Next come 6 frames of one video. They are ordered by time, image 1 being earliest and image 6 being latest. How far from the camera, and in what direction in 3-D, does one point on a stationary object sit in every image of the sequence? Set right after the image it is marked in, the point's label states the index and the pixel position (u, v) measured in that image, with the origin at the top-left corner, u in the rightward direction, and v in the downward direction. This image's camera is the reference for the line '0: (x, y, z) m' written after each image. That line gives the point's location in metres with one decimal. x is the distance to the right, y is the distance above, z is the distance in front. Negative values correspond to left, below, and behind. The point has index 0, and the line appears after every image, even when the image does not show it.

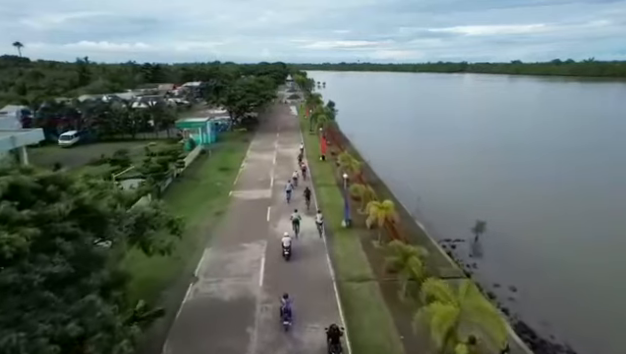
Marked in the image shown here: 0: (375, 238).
0: (+2.7, -2.6, +18.0) m
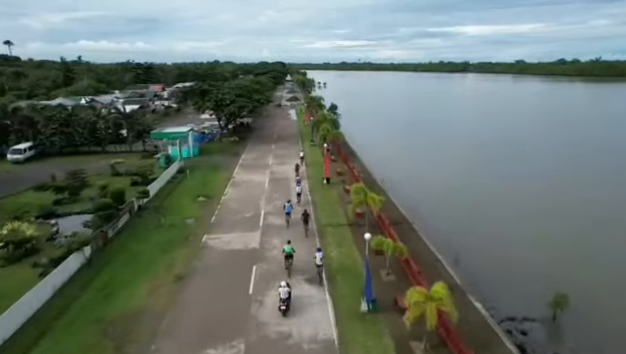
0: (+2.8, -4.4, +11.4) m
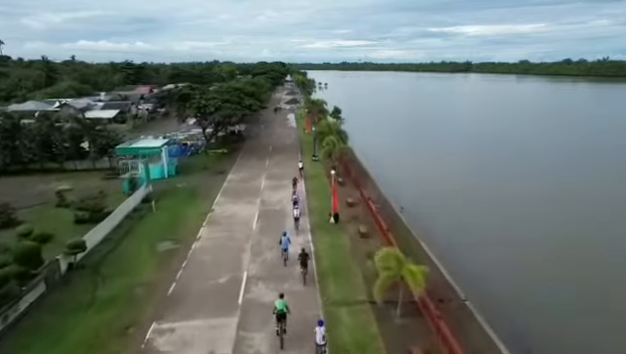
0: (+3.0, -6.0, +4.9) m
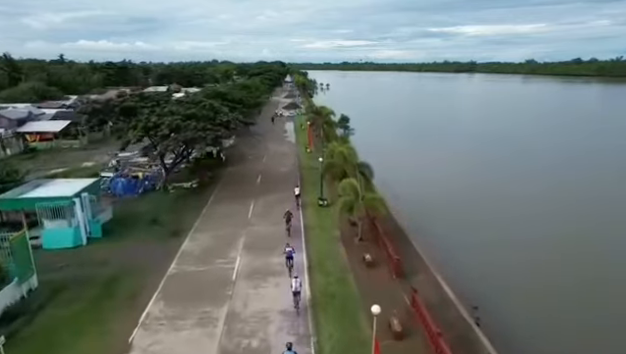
0: (+3.3, -8.9, -6.0) m
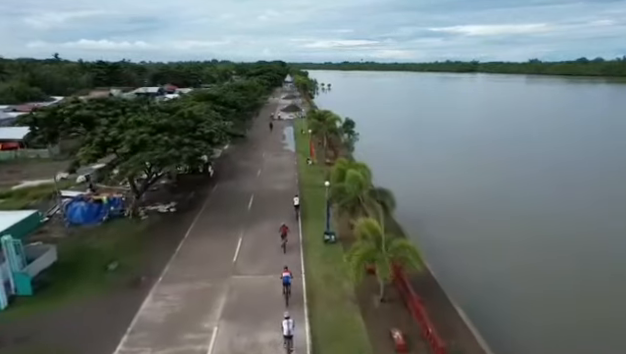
0: (+3.4, -10.0, -10.8) m
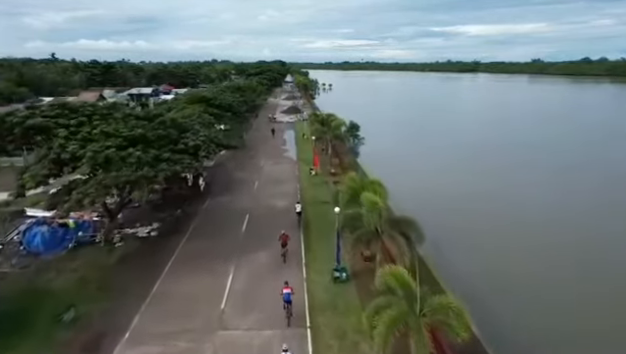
0: (+3.7, -10.9, -14.0) m
